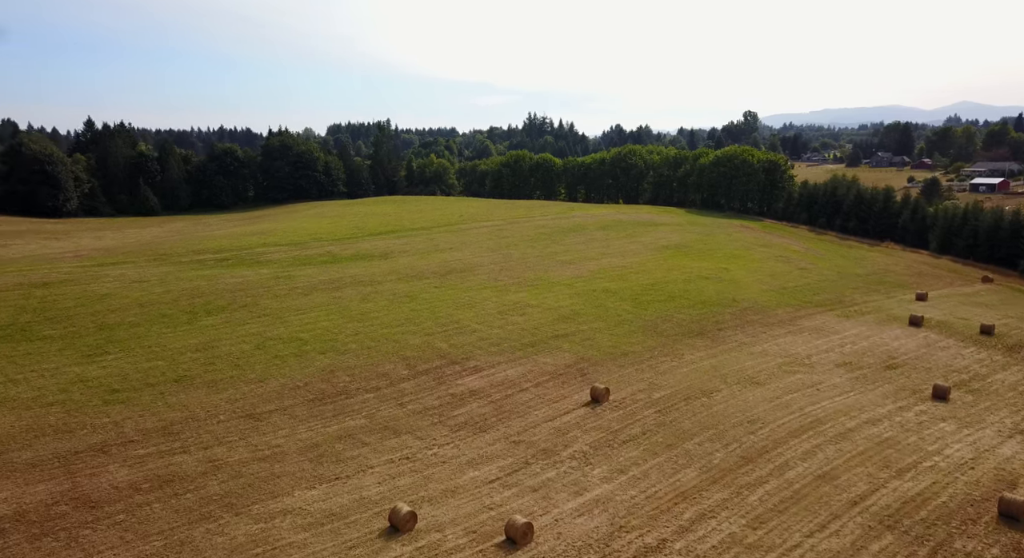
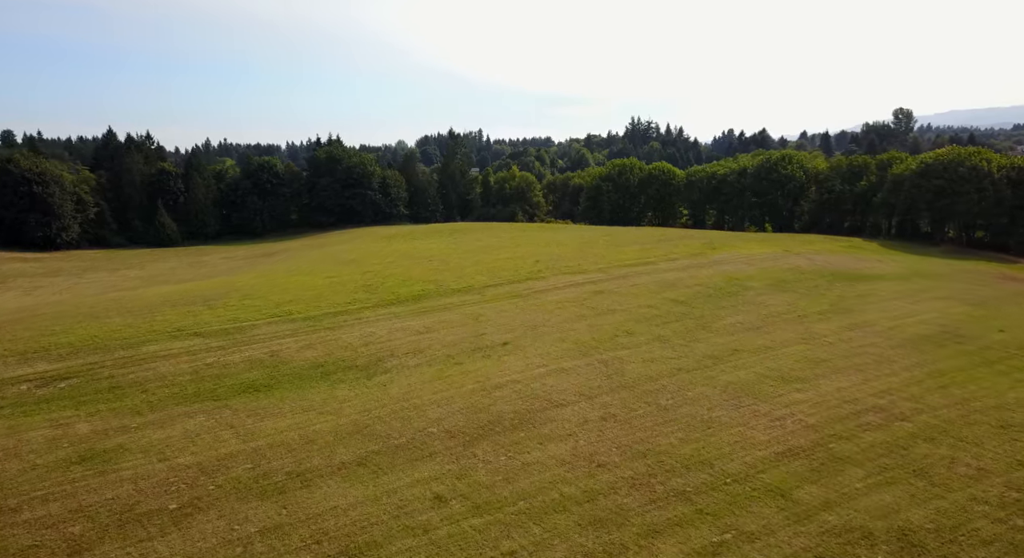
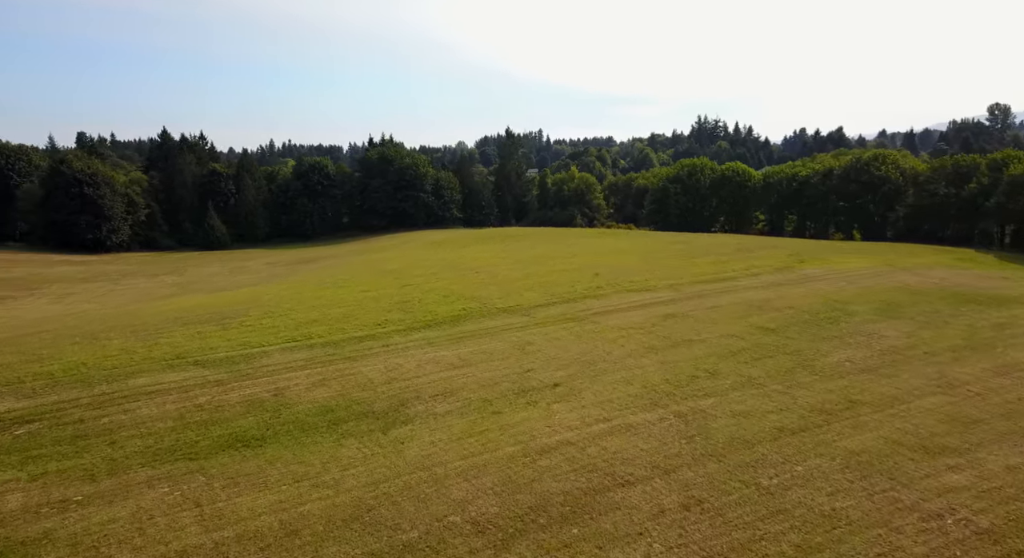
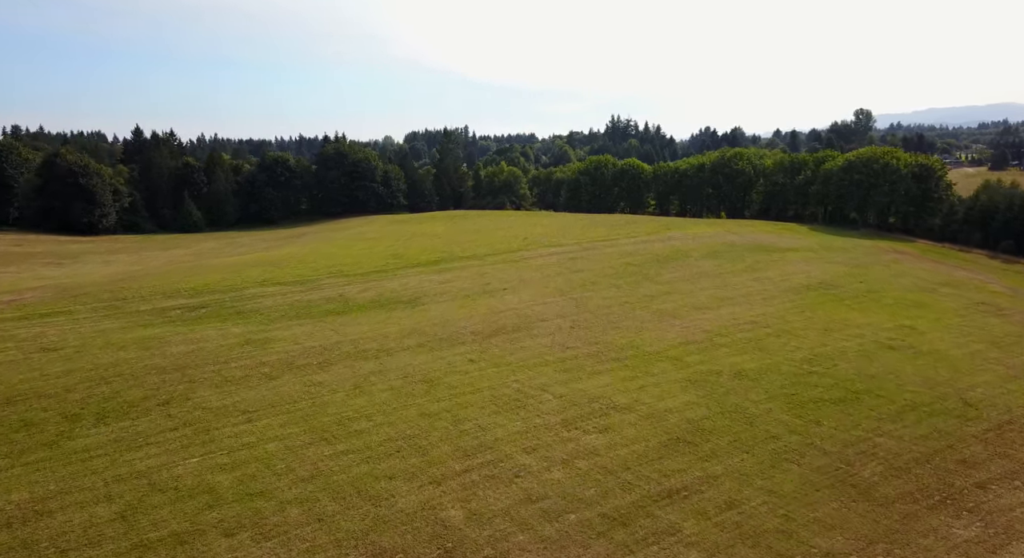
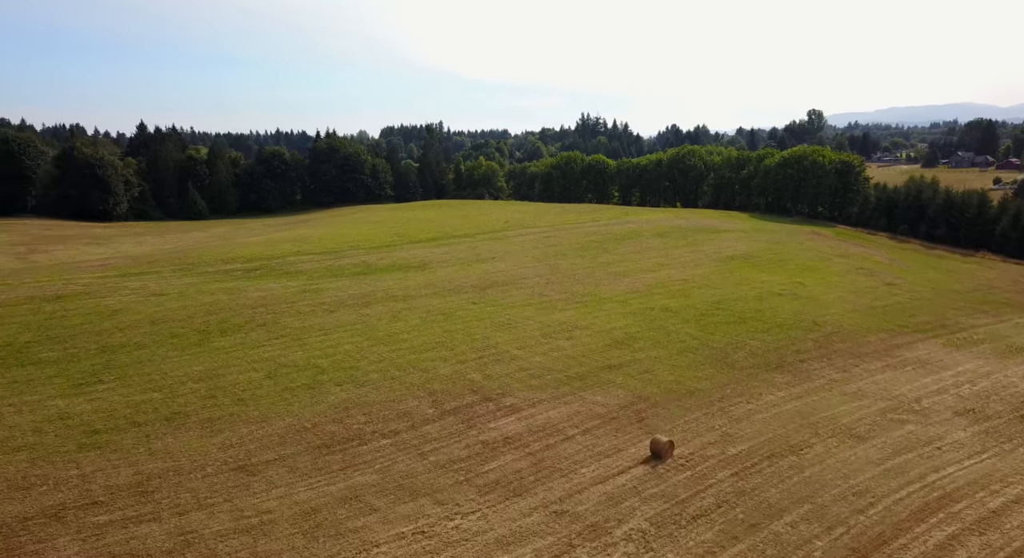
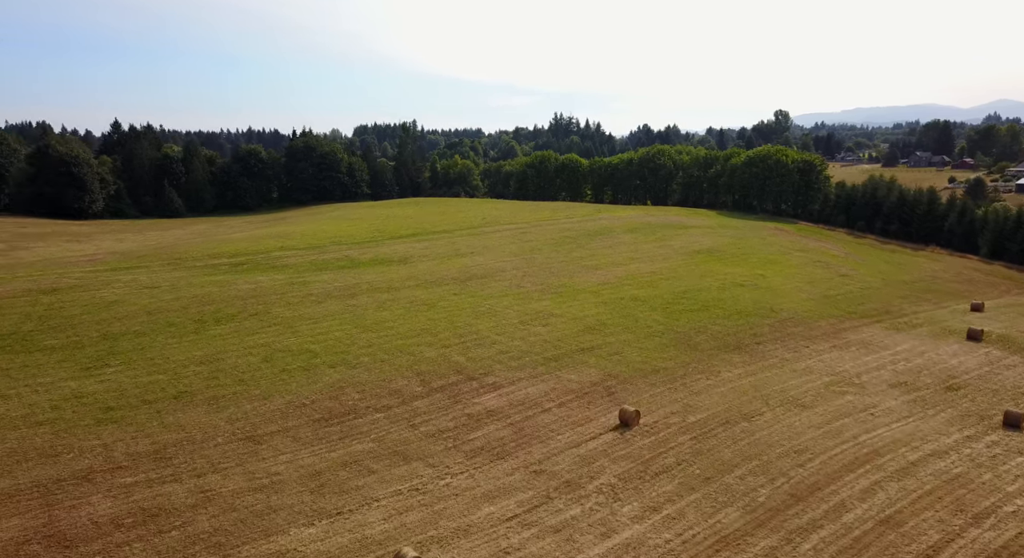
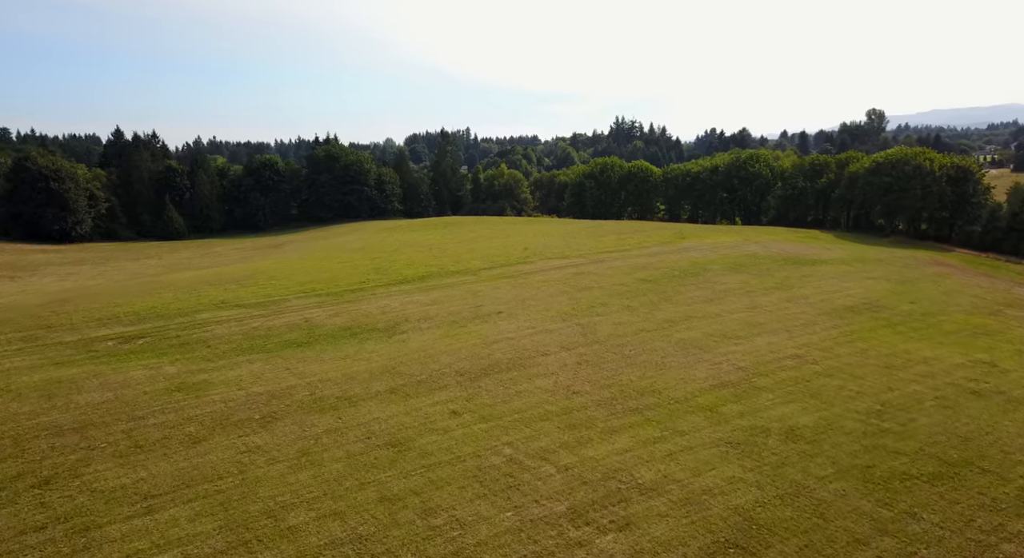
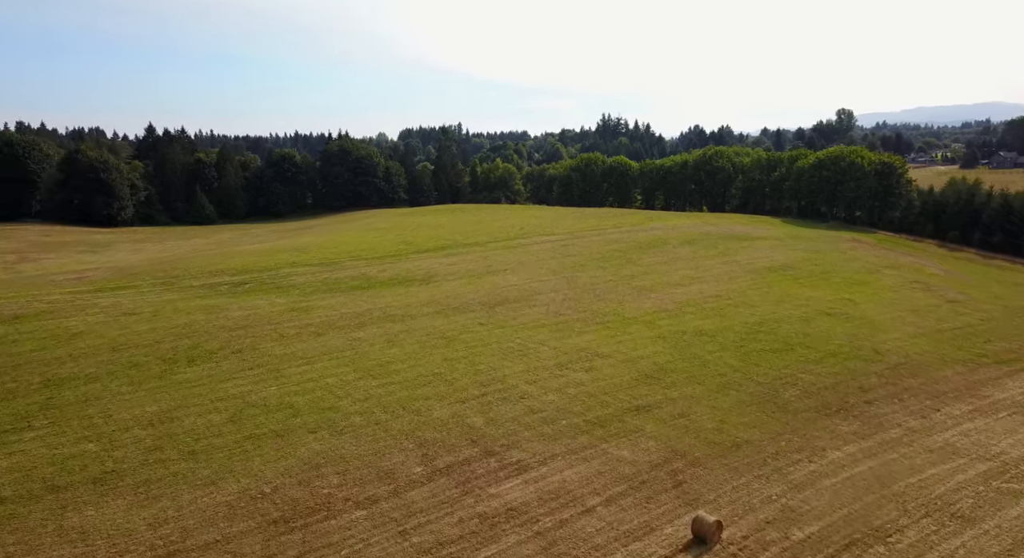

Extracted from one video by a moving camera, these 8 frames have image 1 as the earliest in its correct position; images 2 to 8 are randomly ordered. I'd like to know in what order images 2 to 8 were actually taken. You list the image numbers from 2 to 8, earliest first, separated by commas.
6, 5, 8, 4, 7, 2, 3
